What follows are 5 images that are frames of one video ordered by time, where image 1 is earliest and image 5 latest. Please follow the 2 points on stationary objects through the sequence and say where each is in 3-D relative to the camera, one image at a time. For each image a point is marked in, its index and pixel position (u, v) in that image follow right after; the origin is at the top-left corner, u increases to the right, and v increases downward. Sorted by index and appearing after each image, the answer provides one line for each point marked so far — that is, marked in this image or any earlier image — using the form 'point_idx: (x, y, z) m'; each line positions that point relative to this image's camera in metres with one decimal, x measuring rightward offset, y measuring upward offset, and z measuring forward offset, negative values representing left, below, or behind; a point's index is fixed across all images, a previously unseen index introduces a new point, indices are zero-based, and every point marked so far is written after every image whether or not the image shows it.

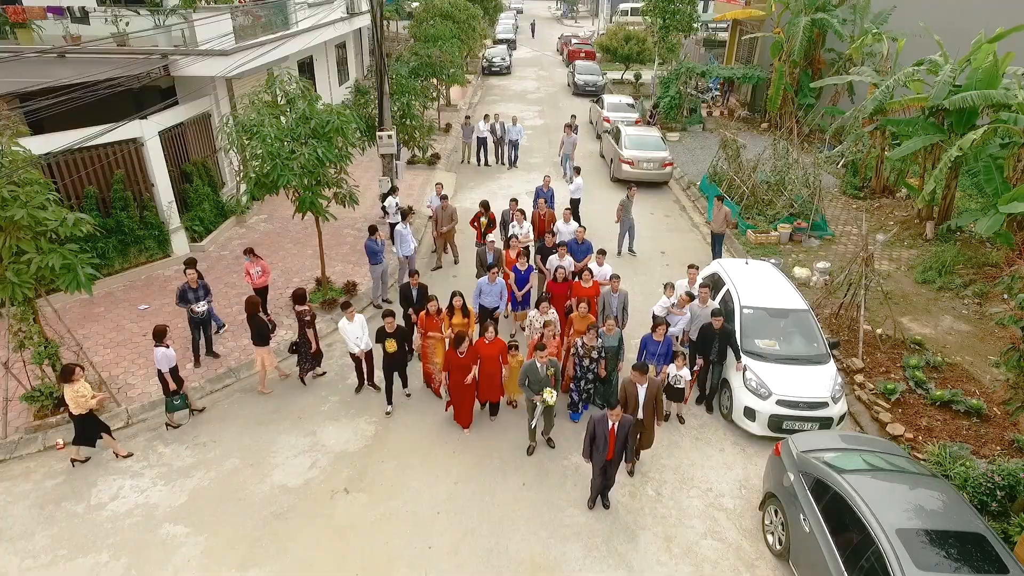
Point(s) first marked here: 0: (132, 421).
0: (-4.0, -1.4, +7.5) m
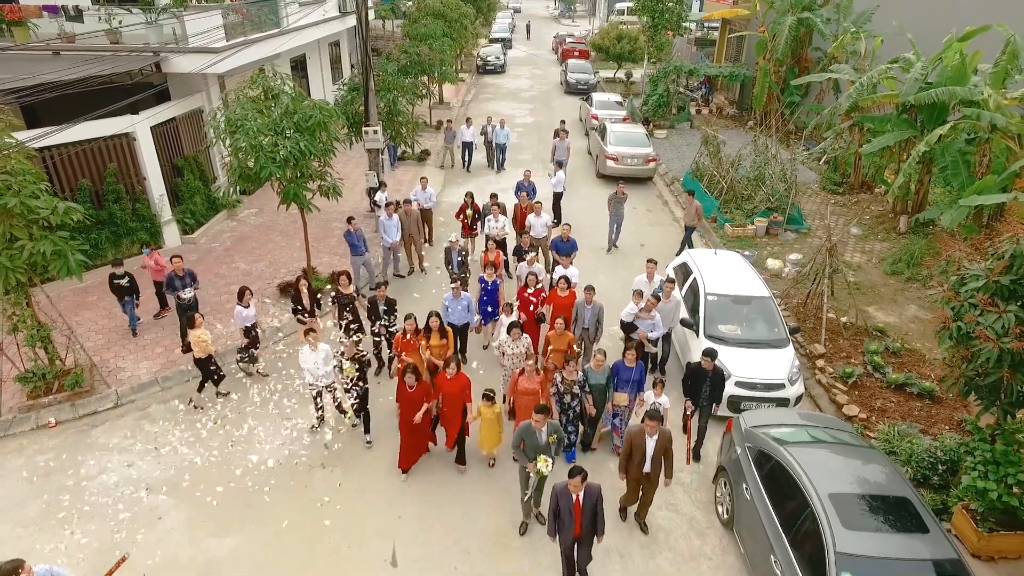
0: (-4.3, -1.3, +7.9) m
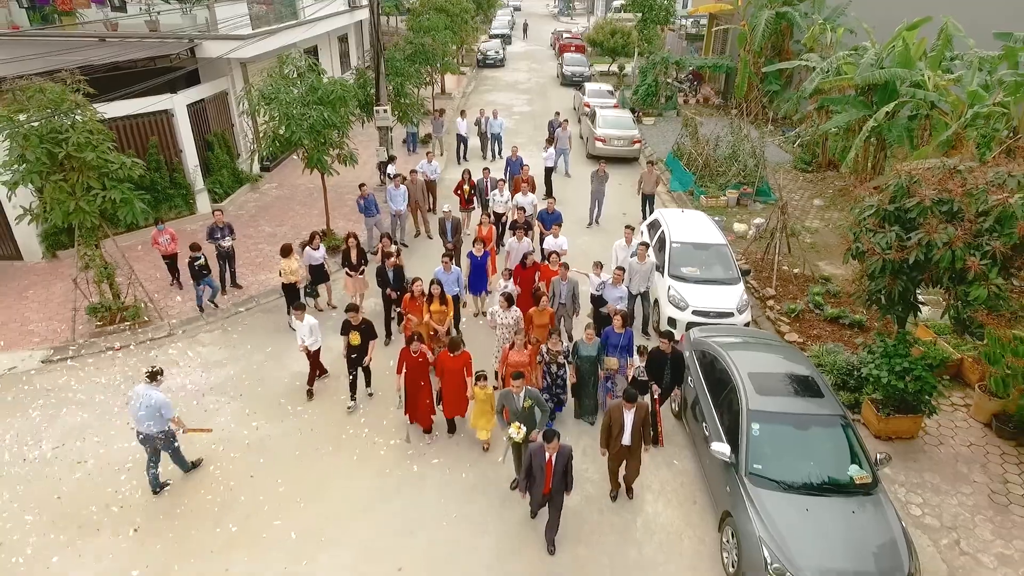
0: (-4.4, -0.6, +9.3) m
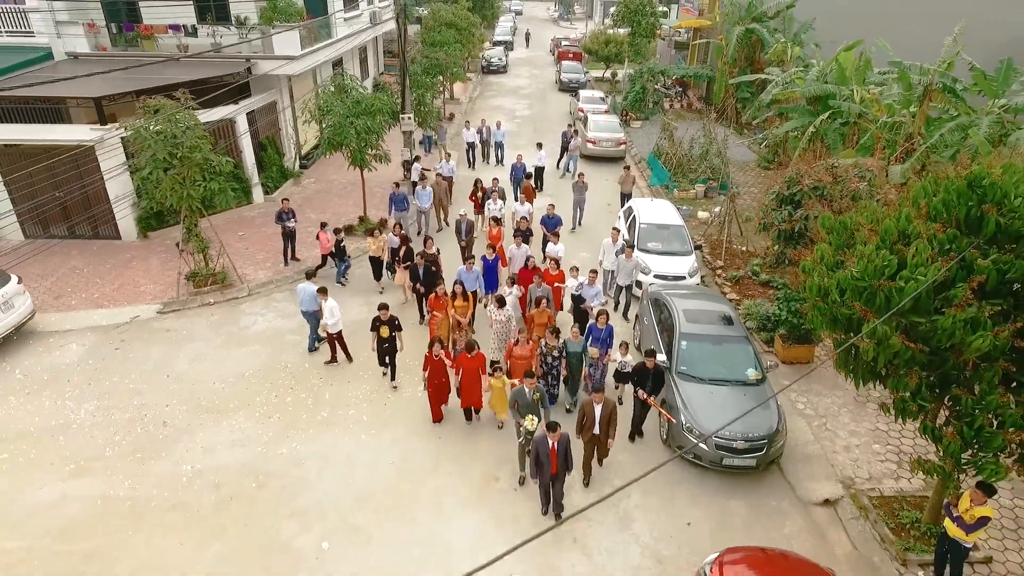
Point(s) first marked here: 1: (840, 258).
0: (-4.3, -0.1, +11.9) m
1: (+2.6, +0.3, +5.7) m
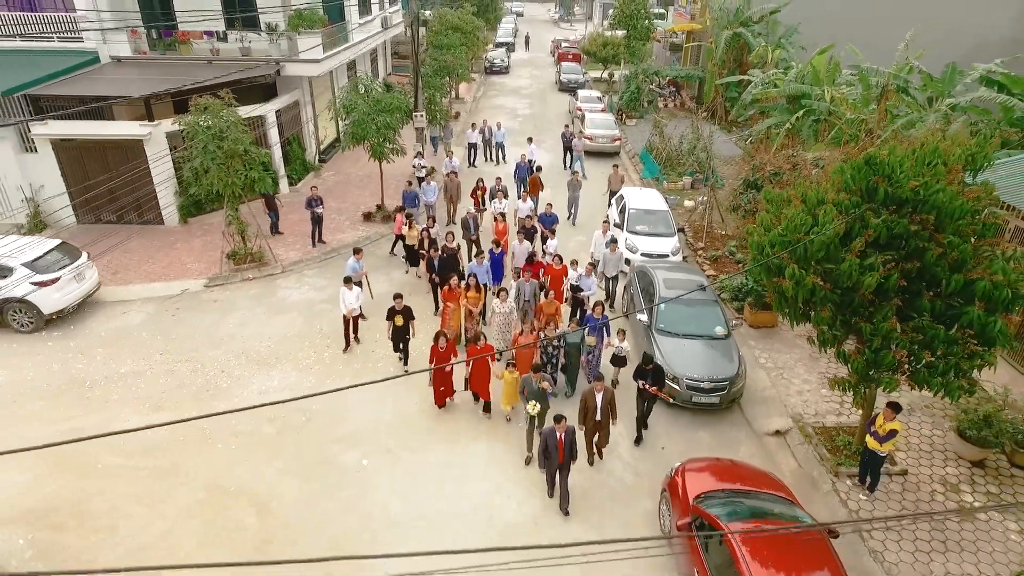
0: (-4.3, +0.4, +13.5) m
1: (+2.7, +0.7, +7.3) m
